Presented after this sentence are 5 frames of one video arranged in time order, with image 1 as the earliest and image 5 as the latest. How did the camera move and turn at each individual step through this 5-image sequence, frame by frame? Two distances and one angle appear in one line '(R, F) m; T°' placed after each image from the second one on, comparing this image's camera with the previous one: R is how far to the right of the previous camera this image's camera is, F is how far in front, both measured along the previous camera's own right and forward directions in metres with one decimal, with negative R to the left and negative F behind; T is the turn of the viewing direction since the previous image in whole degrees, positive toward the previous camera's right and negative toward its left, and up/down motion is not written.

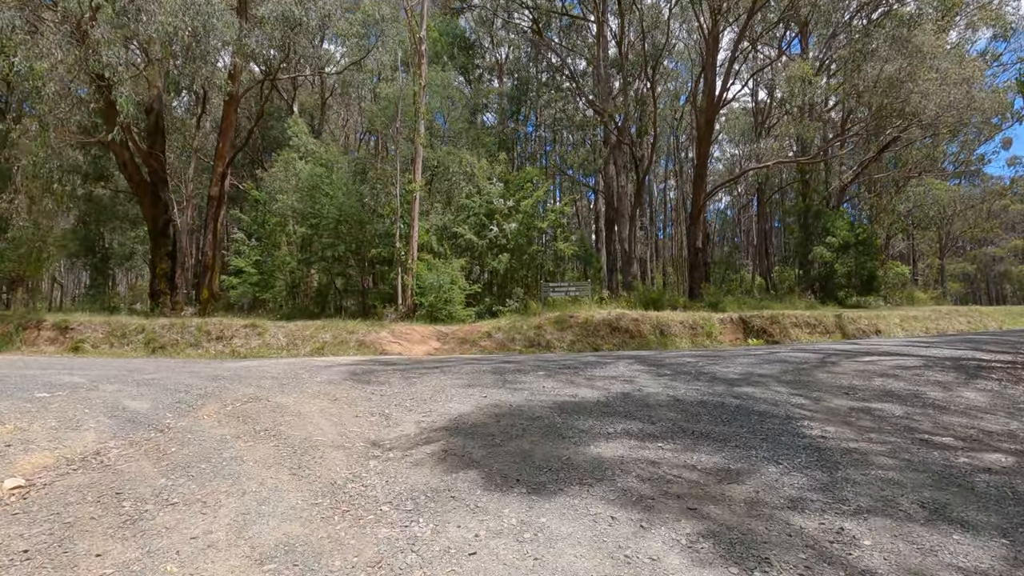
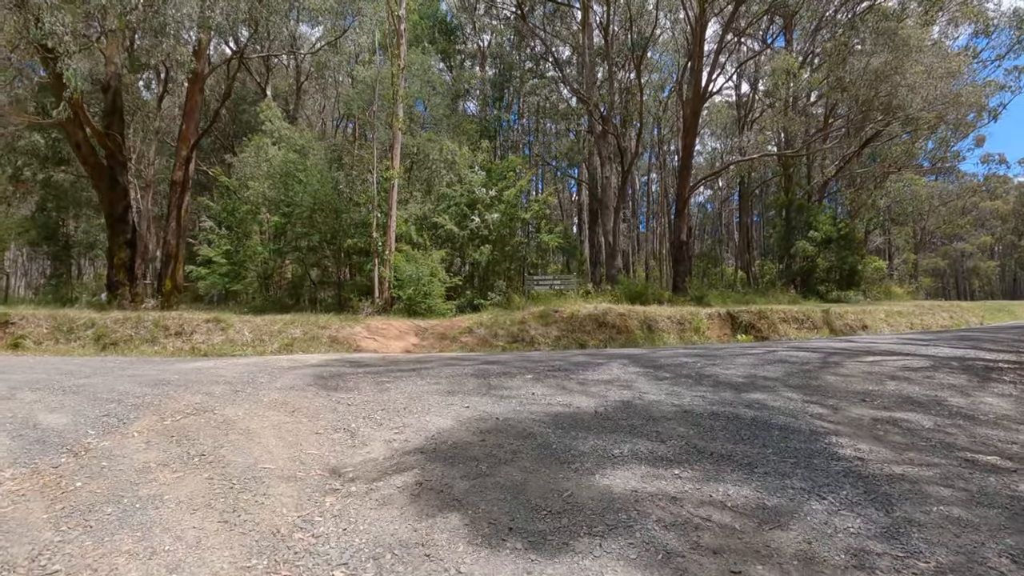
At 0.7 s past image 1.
(0.0, +0.6) m; +2°
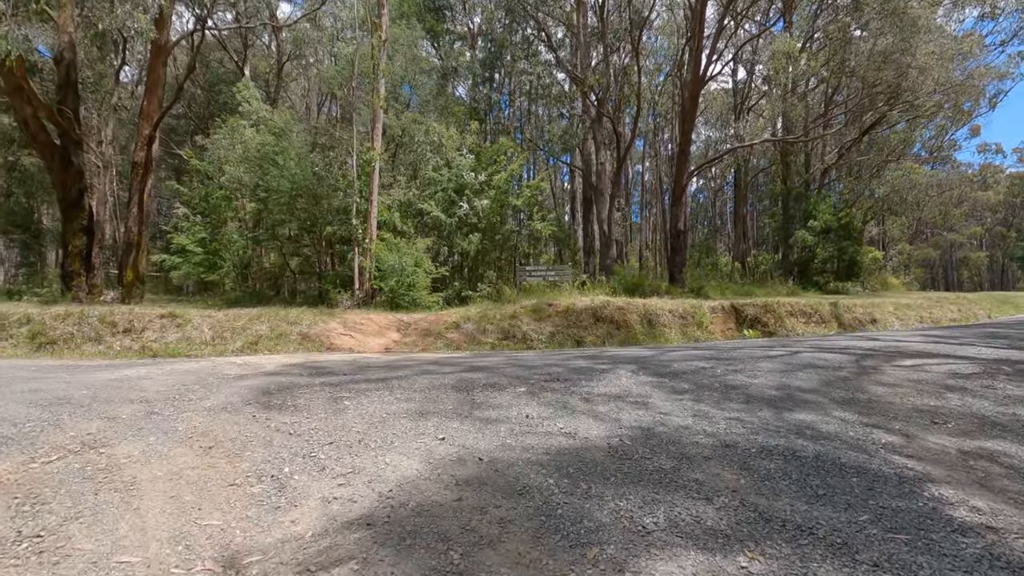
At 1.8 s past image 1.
(0.0, +0.9) m; +1°
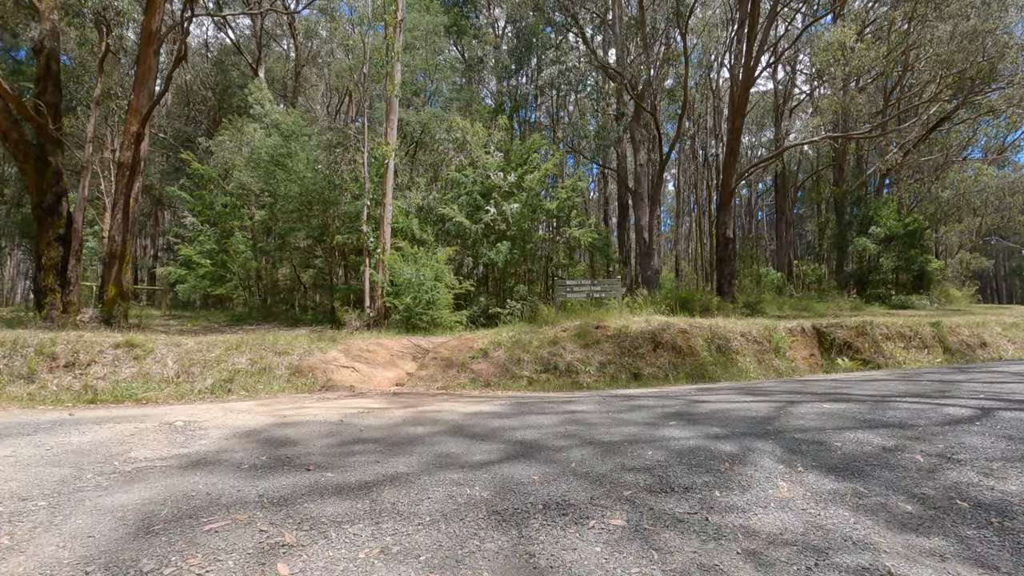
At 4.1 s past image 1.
(-0.3, +2.0) m; -2°
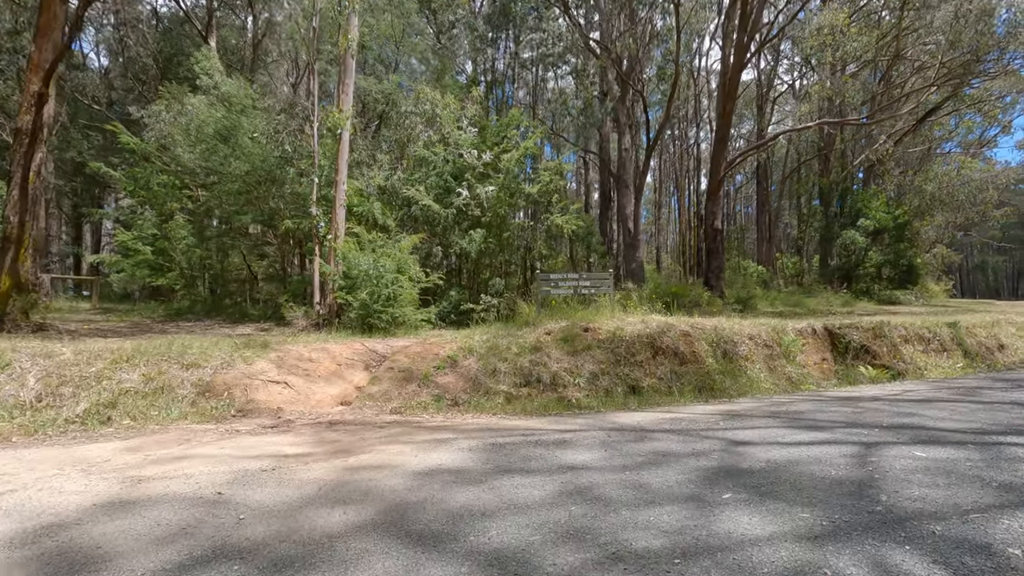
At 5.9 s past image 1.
(0.0, +1.5) m; +3°
